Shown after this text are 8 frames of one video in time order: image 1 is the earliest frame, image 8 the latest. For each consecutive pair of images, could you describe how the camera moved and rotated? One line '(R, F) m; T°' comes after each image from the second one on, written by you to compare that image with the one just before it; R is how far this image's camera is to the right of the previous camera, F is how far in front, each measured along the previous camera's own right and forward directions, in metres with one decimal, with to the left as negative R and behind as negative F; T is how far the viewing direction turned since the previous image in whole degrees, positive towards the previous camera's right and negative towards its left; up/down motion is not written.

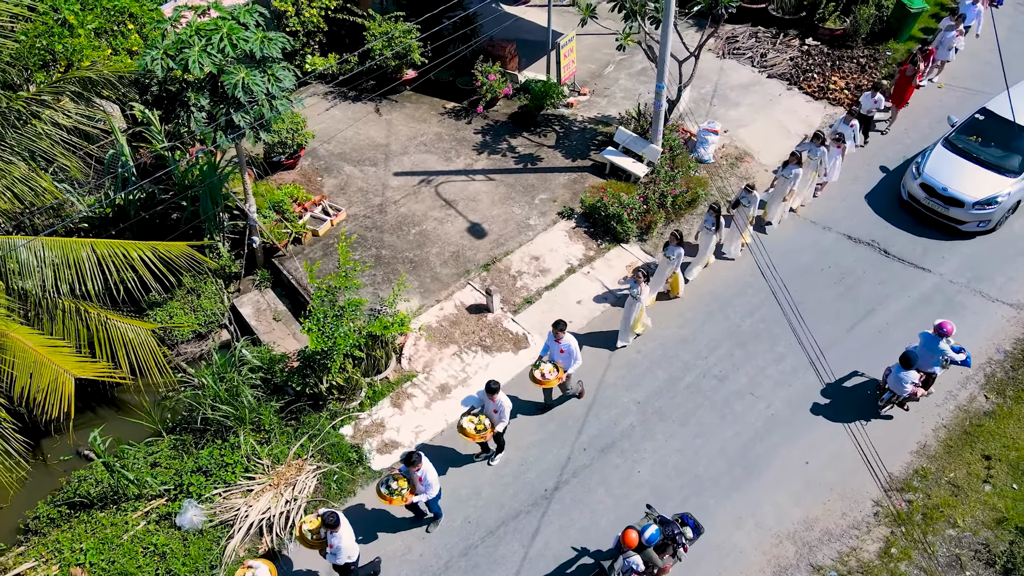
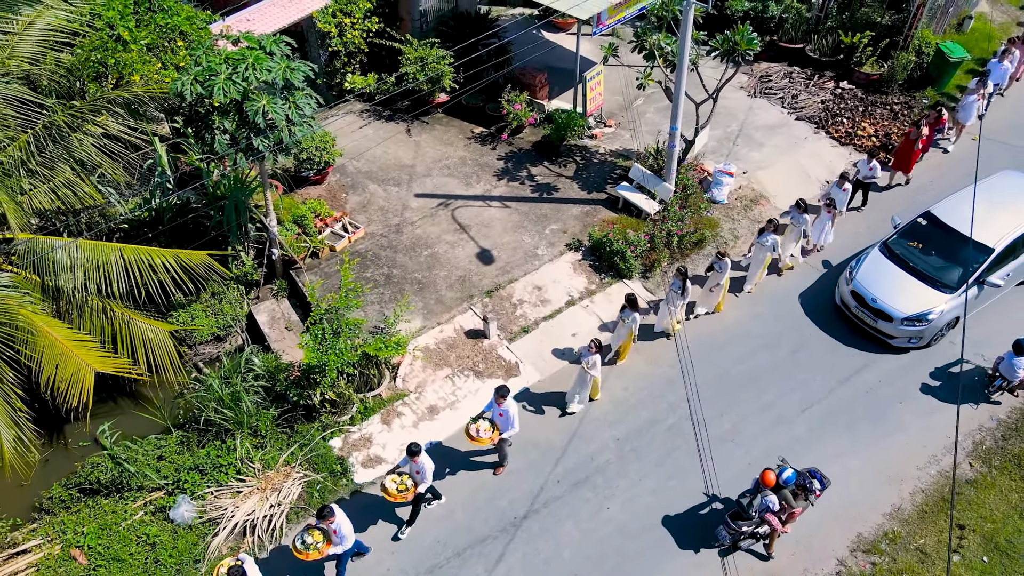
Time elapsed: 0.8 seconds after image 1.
(+0.7, -0.3) m; -4°
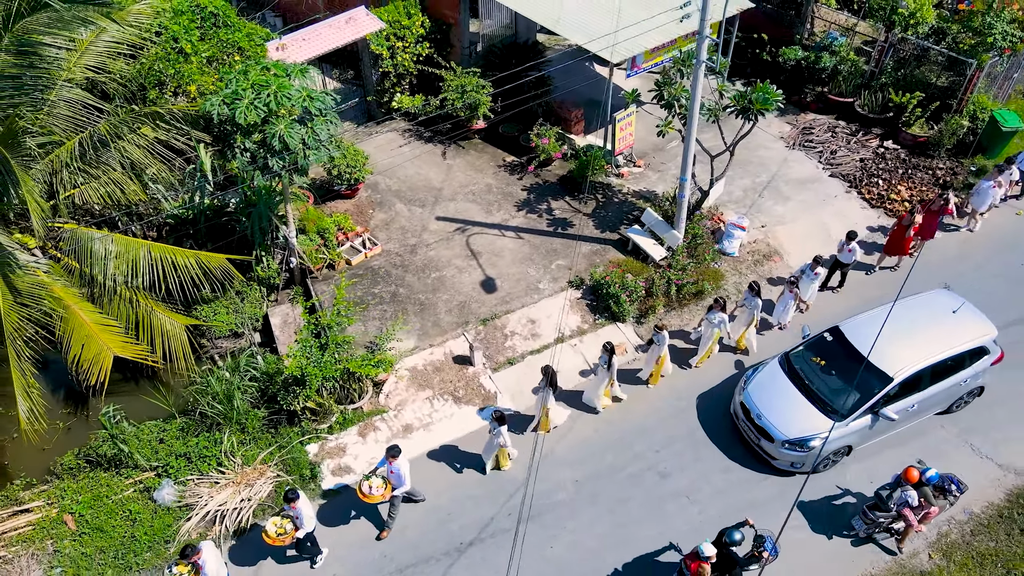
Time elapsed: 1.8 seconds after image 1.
(+1.2, -0.3) m; -6°
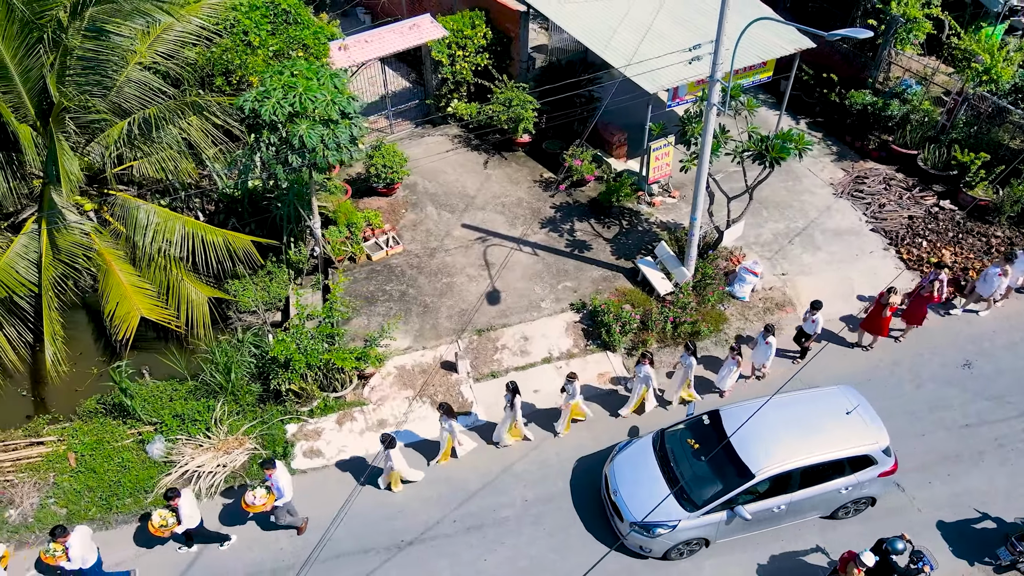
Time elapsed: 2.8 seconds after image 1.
(+1.5, -0.2) m; -8°
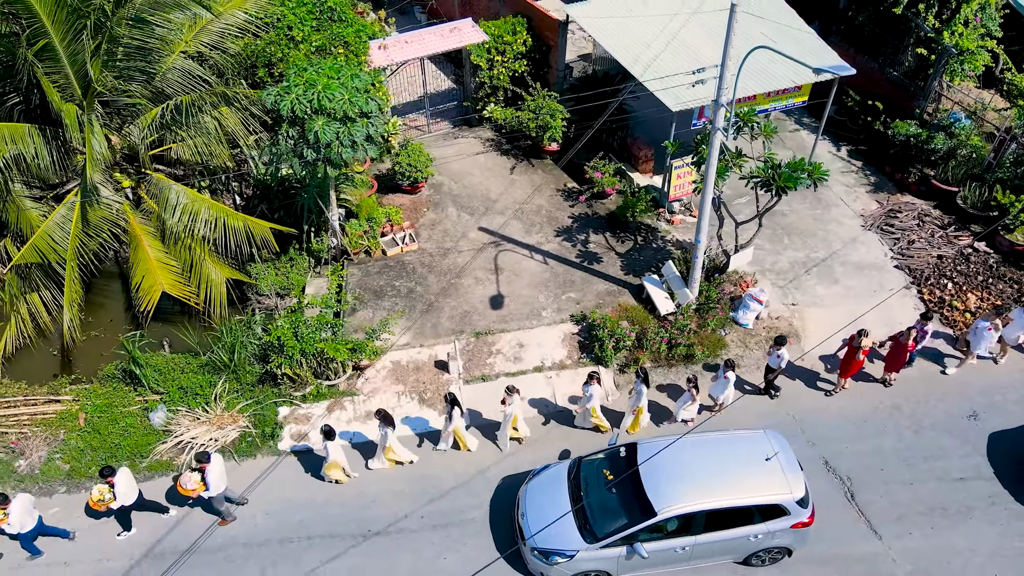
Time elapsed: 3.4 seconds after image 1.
(+1.0, -0.1) m; -5°
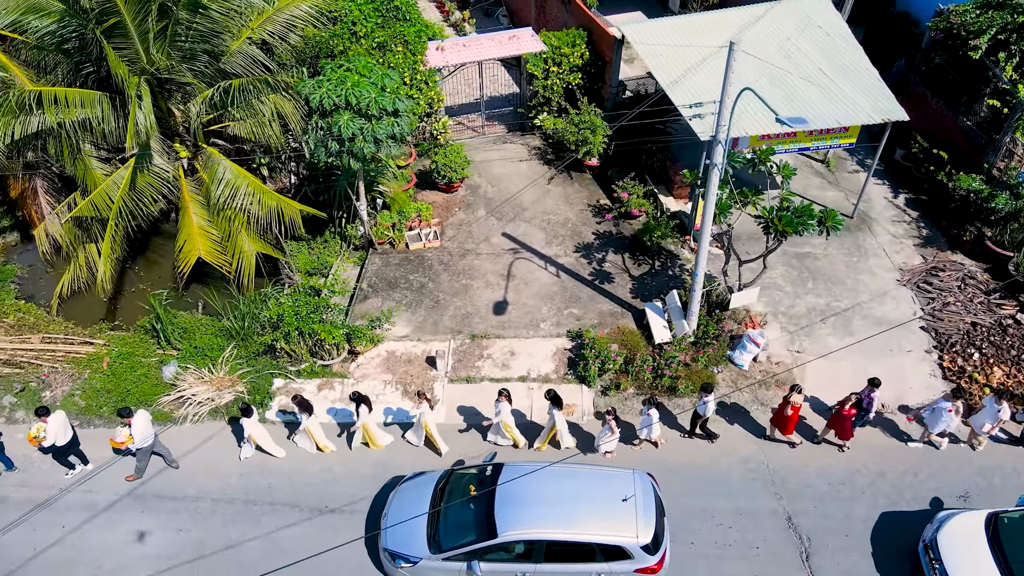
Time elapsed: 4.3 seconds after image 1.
(+1.5, -0.1) m; -8°
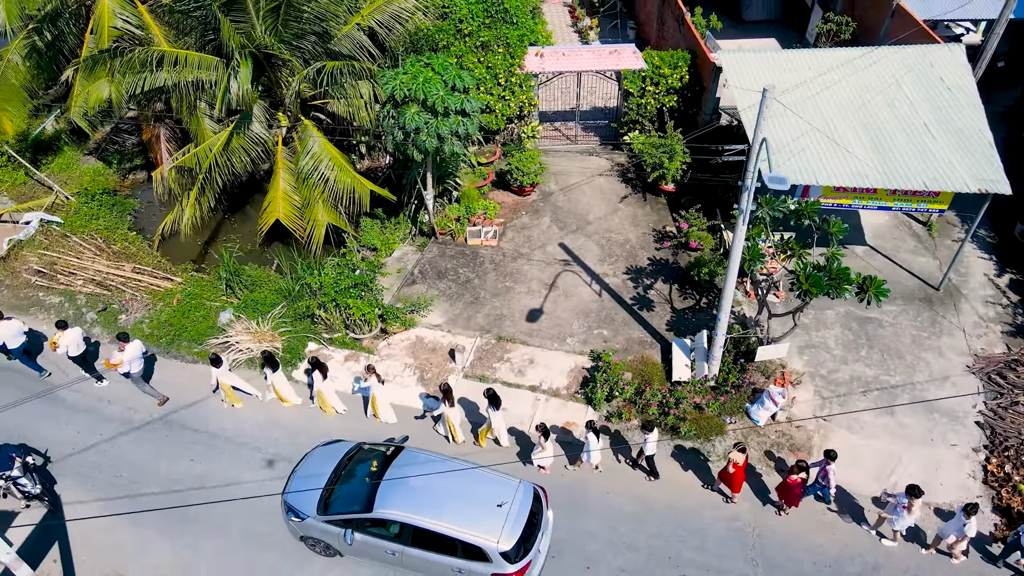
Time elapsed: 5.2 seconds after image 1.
(+1.6, 0.0) m; -11°
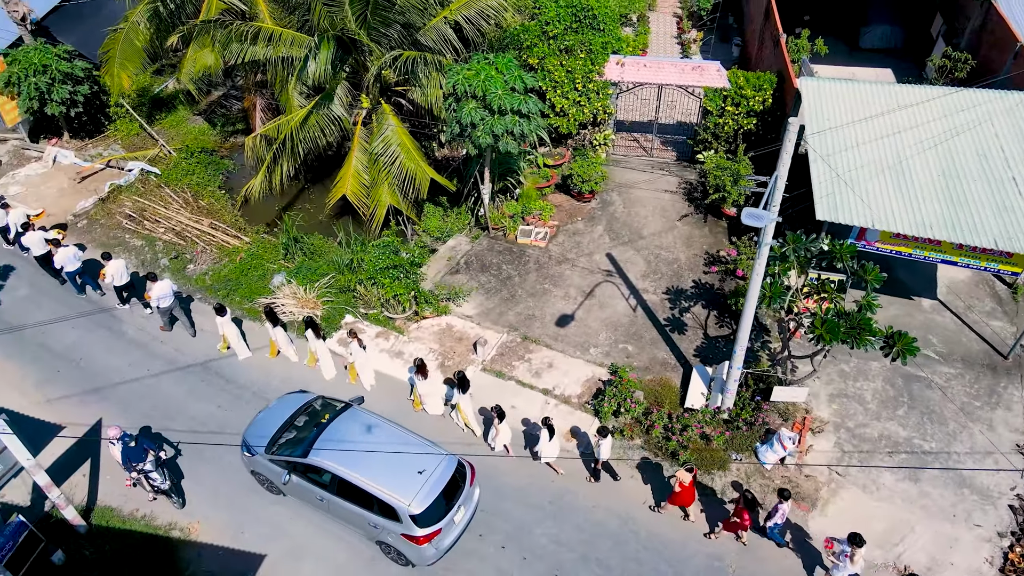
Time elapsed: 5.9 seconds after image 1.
(+1.3, -0.1) m; -9°
